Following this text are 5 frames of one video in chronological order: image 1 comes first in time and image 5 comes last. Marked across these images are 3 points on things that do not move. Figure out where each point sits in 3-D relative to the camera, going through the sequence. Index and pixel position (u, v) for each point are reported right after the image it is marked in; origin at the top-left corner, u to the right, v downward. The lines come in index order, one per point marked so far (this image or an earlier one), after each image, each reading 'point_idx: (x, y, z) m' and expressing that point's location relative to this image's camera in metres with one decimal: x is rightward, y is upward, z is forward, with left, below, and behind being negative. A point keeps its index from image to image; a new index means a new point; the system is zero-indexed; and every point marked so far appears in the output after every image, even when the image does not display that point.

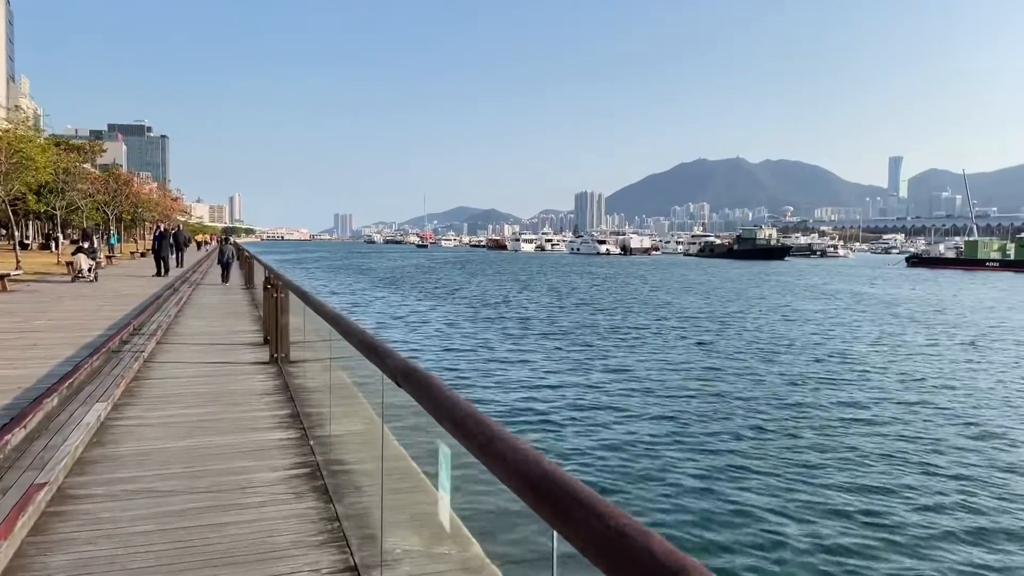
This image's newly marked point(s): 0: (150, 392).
0: (-3.8, -1.1, +8.2) m
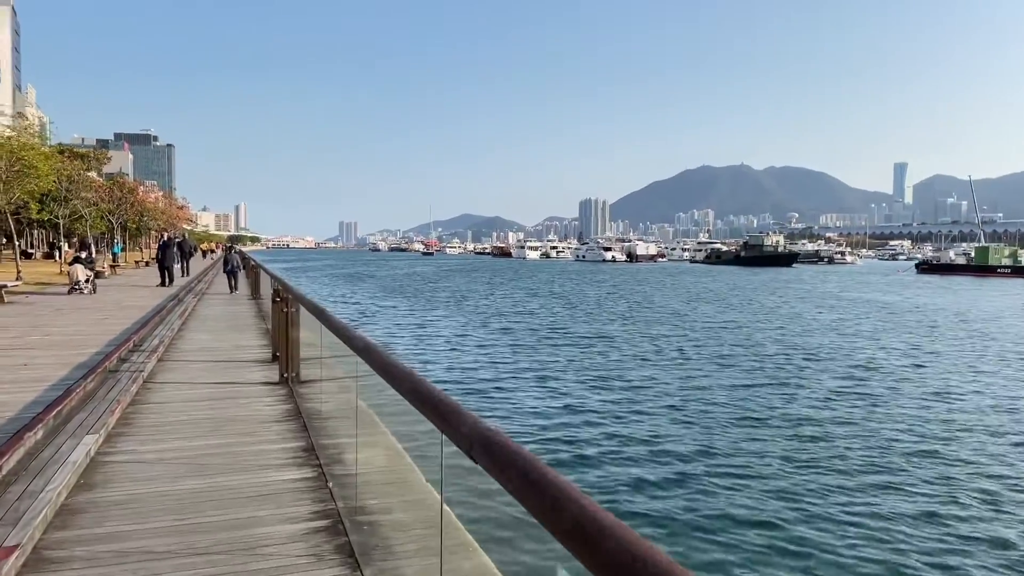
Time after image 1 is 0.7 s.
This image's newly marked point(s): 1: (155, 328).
0: (-3.5, -1.3, +7.4) m
1: (-6.4, -0.7, +13.9) m
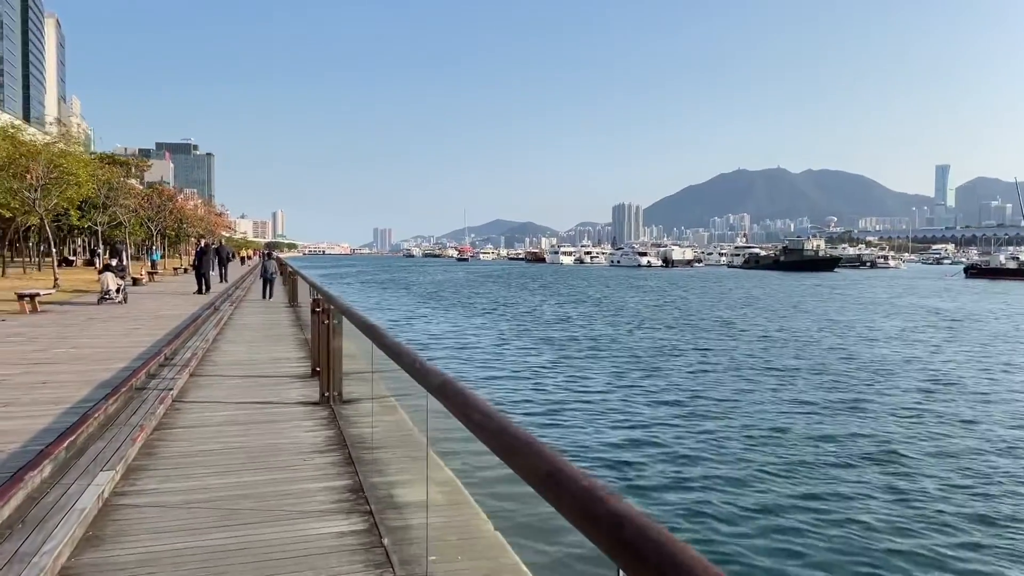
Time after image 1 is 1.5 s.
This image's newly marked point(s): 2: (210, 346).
0: (-2.9, -1.4, +6.5) m
1: (-5.5, -0.9, +13.2) m
2: (-5.2, -1.0, +13.3) m
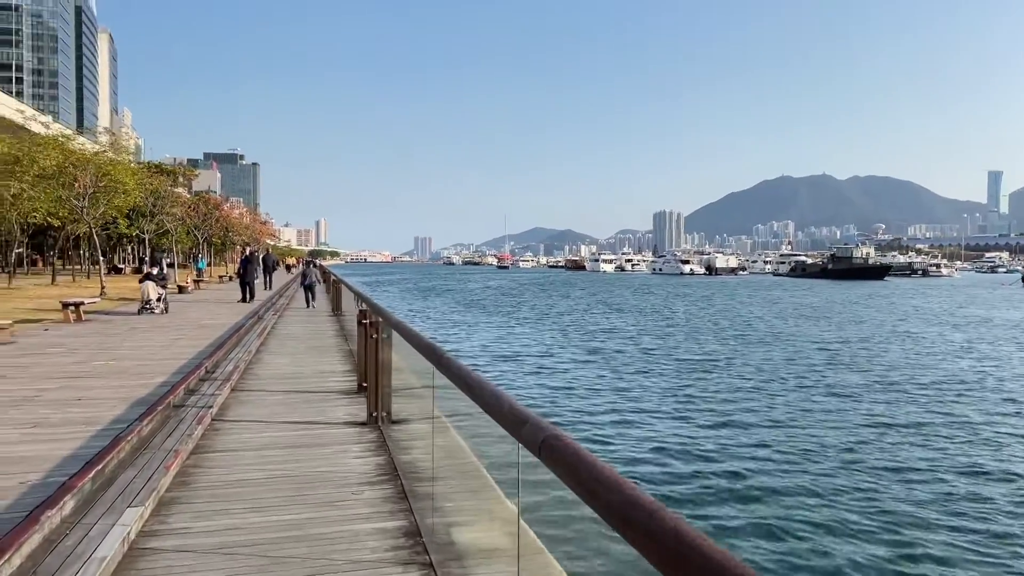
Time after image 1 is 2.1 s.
0: (-2.3, -1.5, +5.9) m
1: (-4.6, -1.0, +12.7) m
2: (-4.3, -1.2, +12.8) m
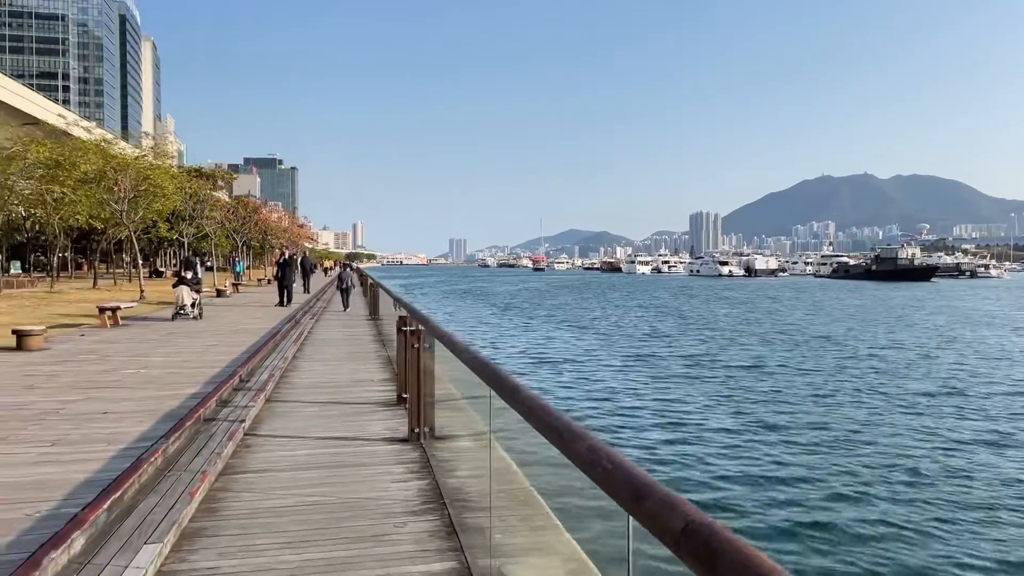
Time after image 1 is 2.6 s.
0: (-1.9, -1.5, +5.4) m
1: (-3.9, -1.1, +12.2) m
2: (-3.5, -1.2, +12.4) m
